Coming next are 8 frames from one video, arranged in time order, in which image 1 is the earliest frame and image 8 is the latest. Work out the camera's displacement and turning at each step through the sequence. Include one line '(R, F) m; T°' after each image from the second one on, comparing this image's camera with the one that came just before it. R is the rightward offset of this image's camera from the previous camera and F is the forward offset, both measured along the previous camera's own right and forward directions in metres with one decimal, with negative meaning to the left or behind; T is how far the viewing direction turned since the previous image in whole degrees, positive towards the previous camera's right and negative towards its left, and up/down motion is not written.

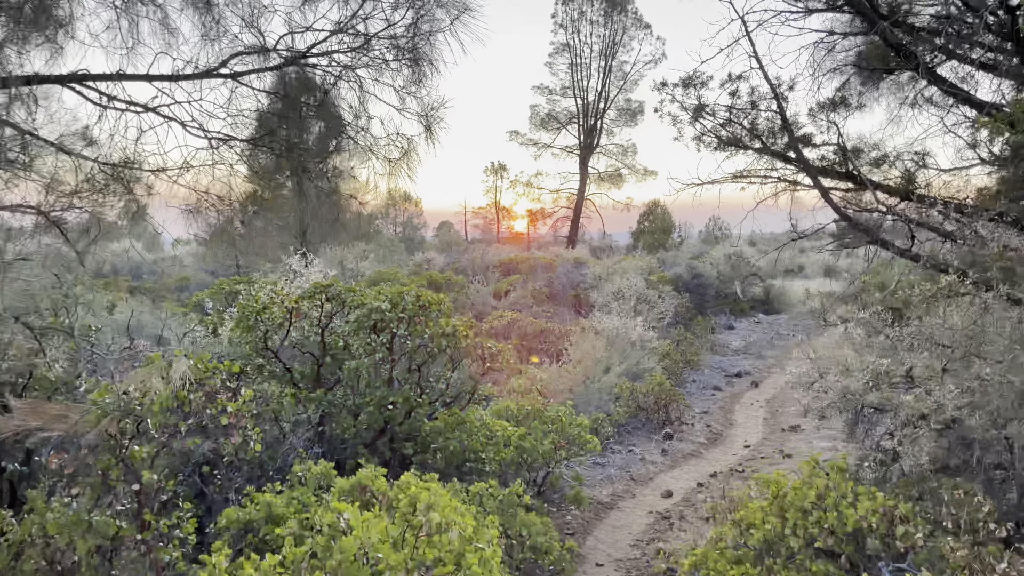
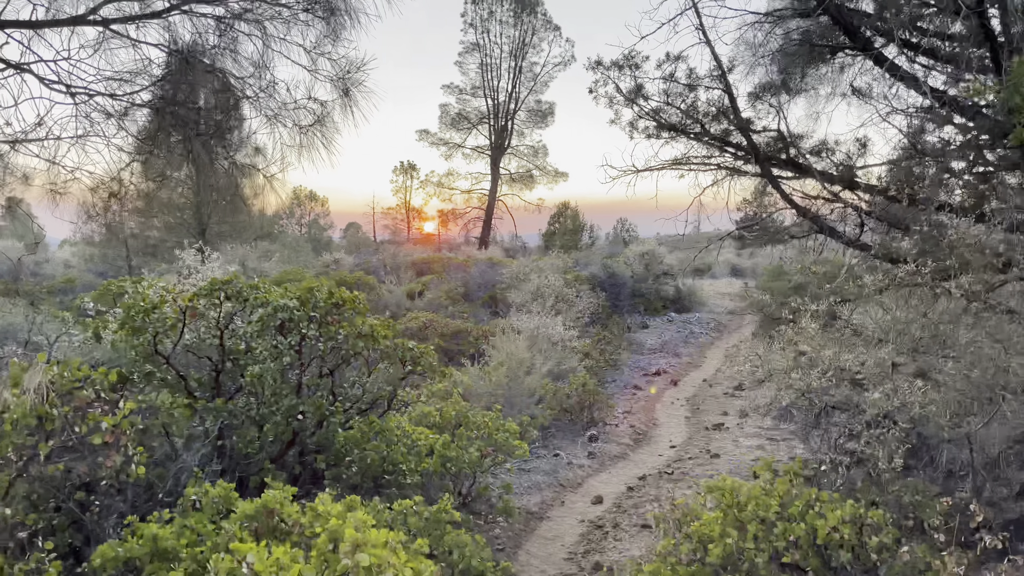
(-0.1, +0.4) m; +6°
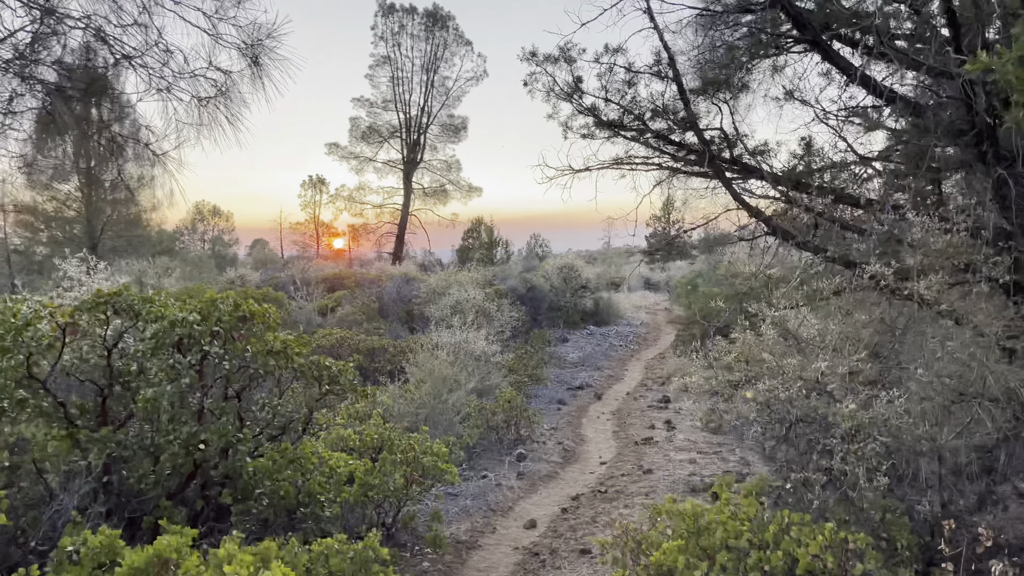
(-0.1, +0.4) m; +6°
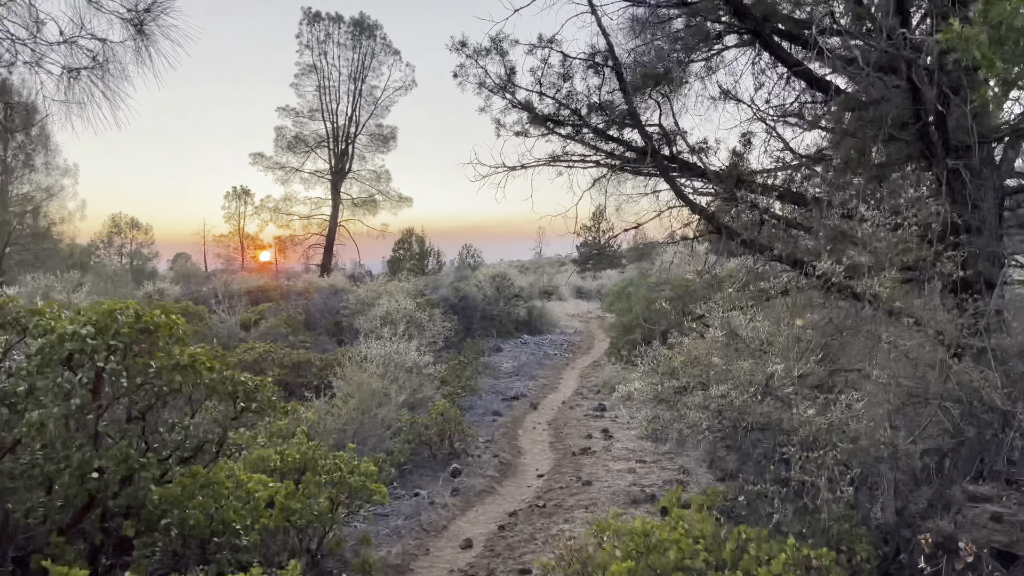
(0.0, +0.3) m; +5°
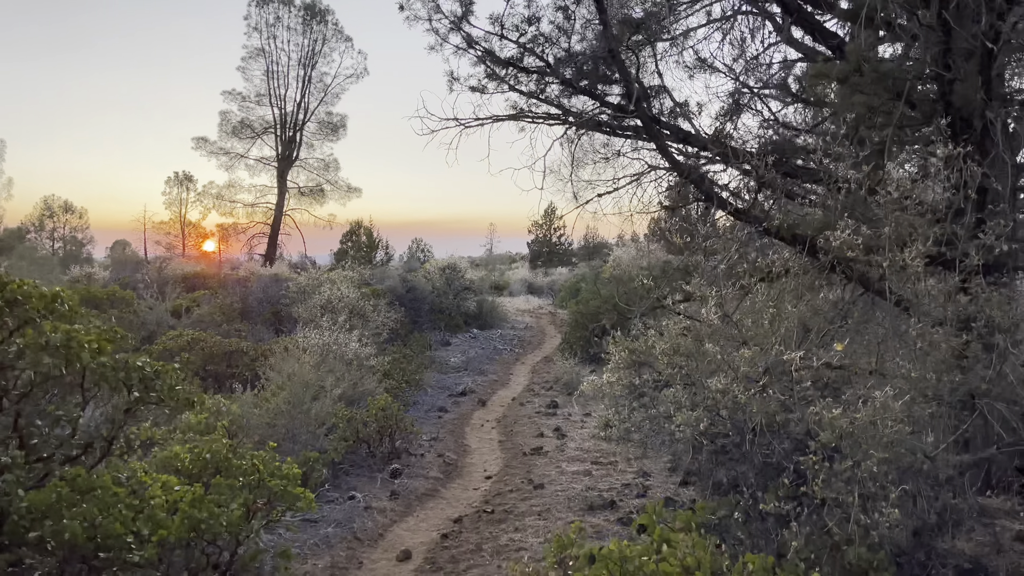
(0.0, +0.6) m; +4°
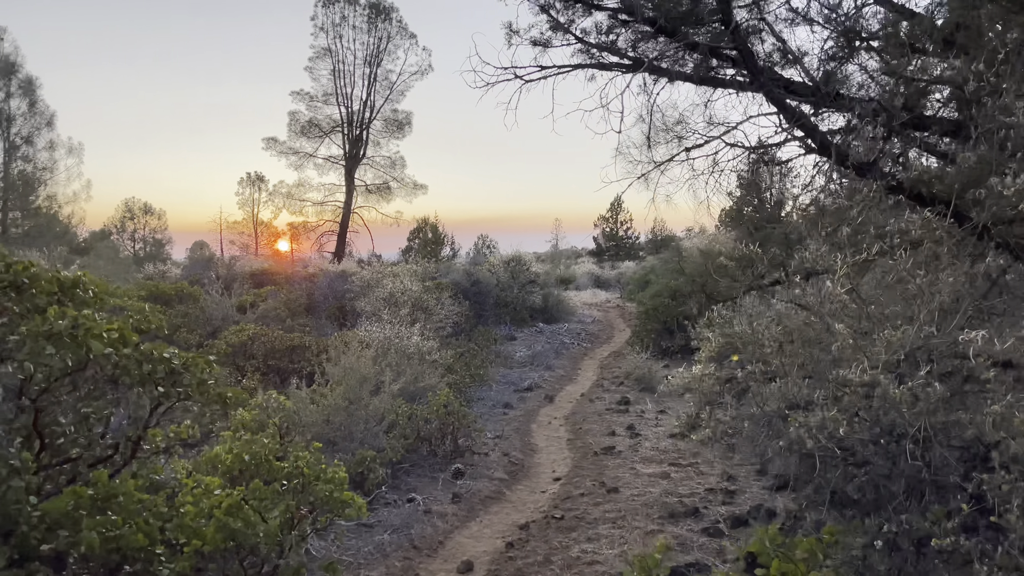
(0.0, +0.5) m; -5°
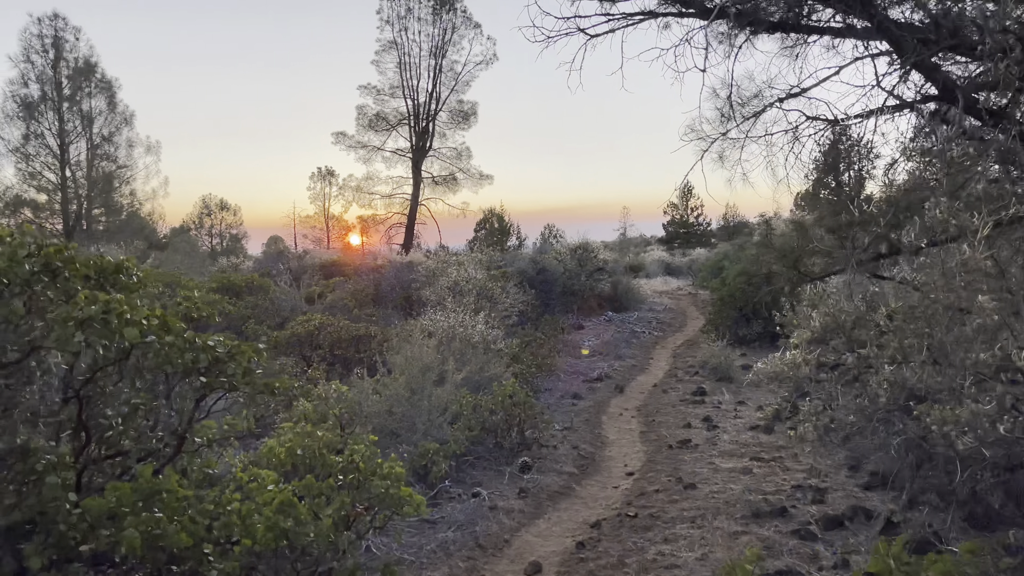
(0.0, +0.3) m; -5°
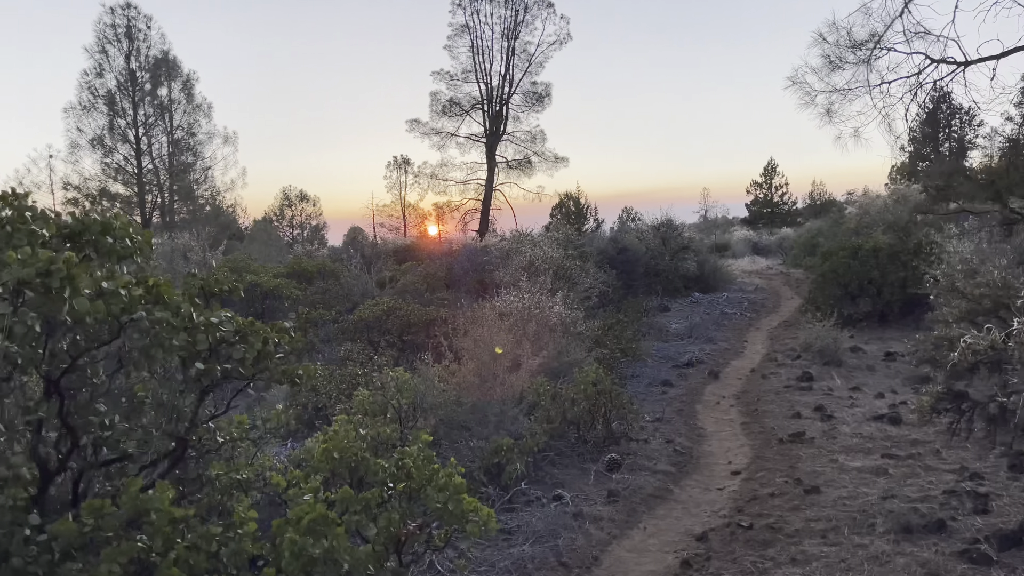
(0.0, +0.7) m; -6°
